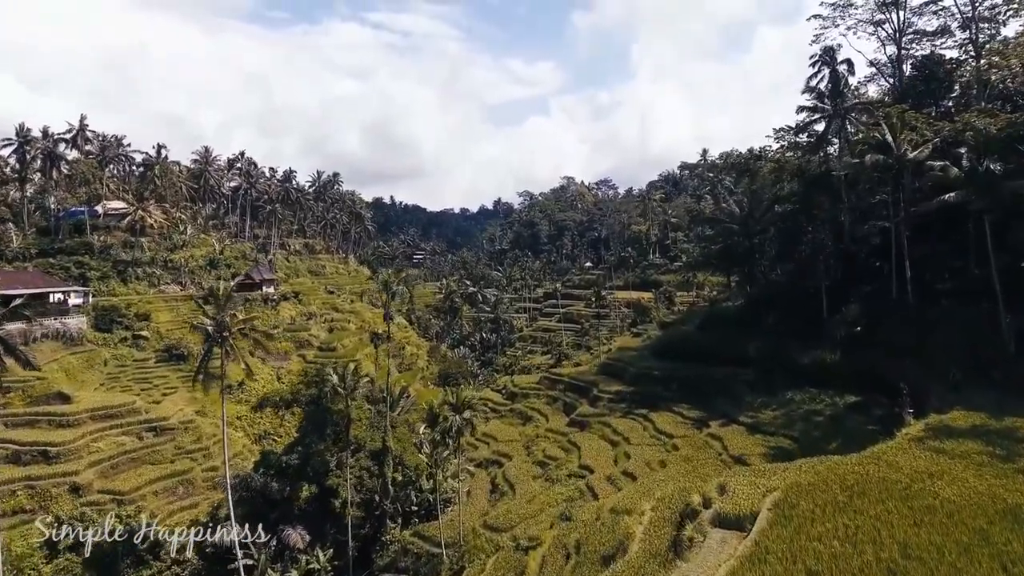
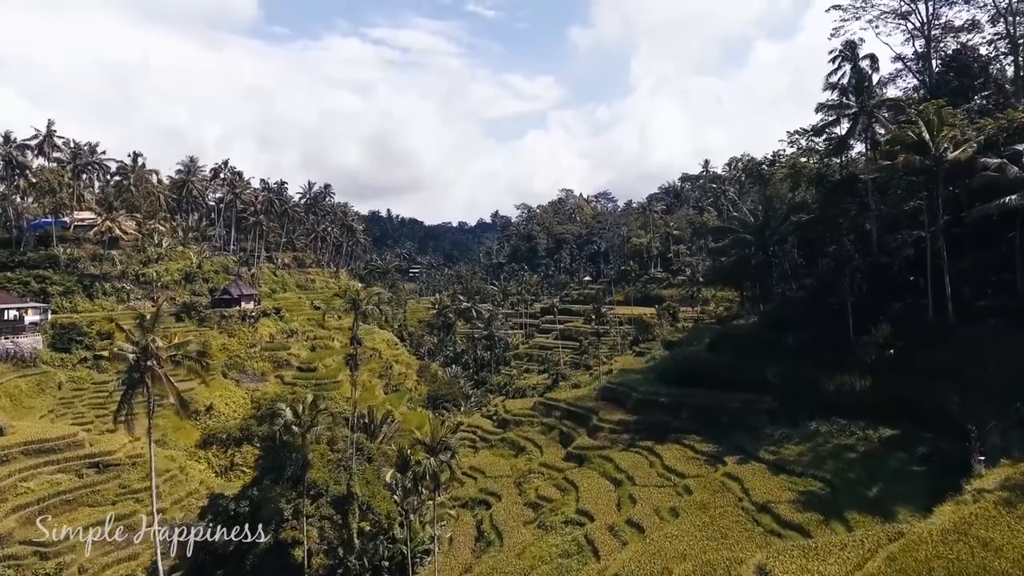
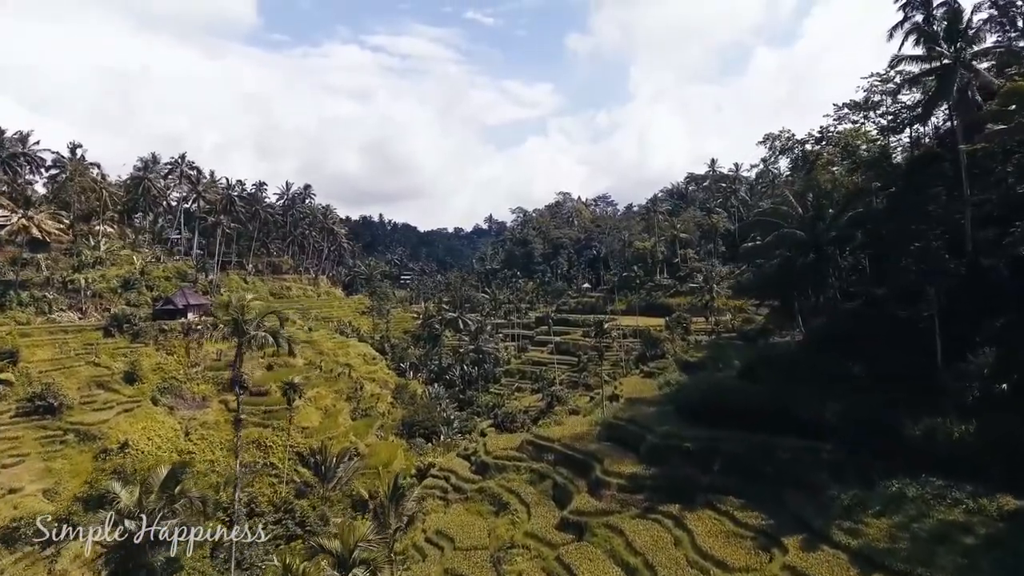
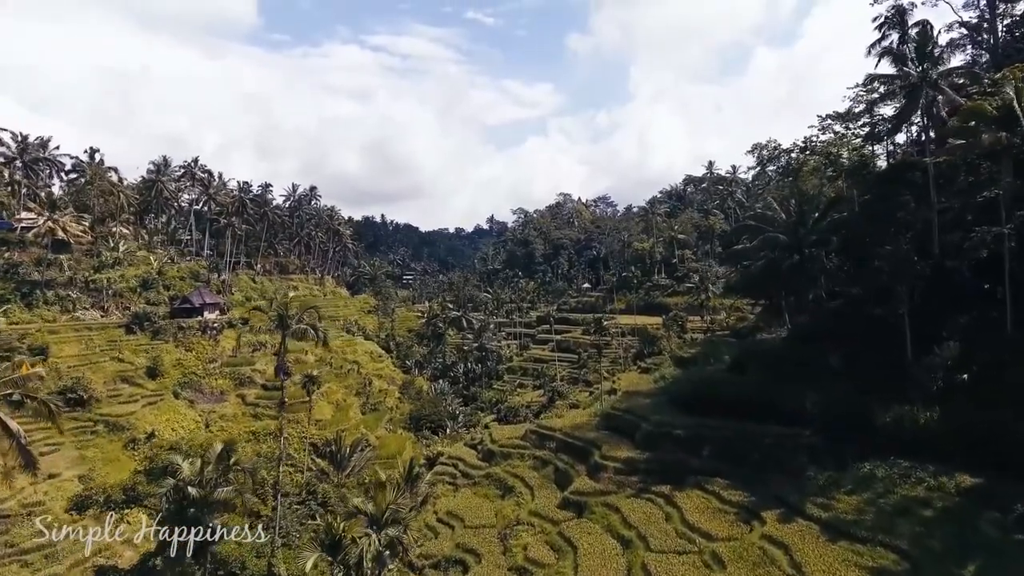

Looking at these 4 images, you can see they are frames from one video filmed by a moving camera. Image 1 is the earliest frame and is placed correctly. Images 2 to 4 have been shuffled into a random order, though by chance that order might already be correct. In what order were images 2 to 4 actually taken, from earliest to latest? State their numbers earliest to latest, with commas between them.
2, 4, 3
